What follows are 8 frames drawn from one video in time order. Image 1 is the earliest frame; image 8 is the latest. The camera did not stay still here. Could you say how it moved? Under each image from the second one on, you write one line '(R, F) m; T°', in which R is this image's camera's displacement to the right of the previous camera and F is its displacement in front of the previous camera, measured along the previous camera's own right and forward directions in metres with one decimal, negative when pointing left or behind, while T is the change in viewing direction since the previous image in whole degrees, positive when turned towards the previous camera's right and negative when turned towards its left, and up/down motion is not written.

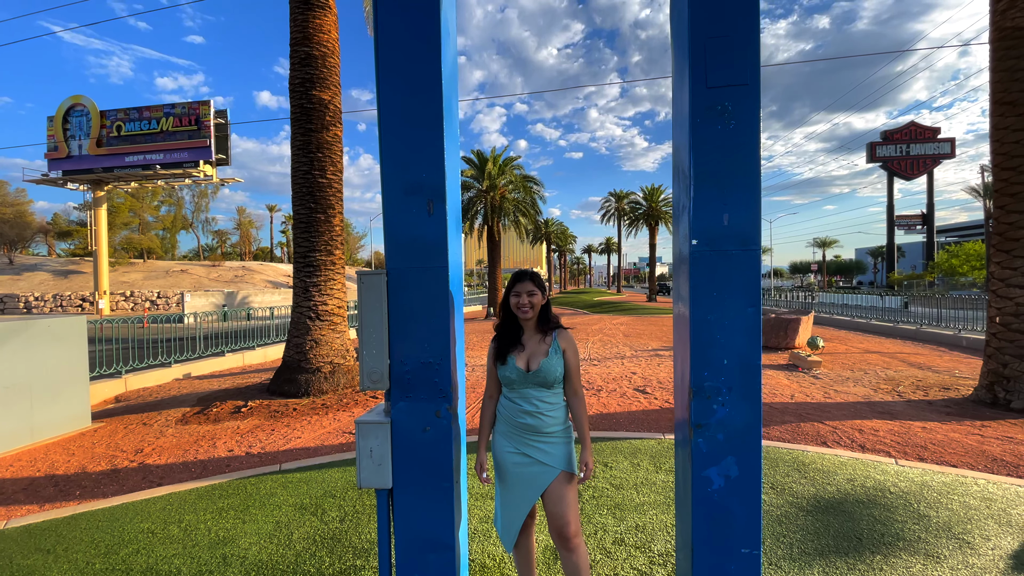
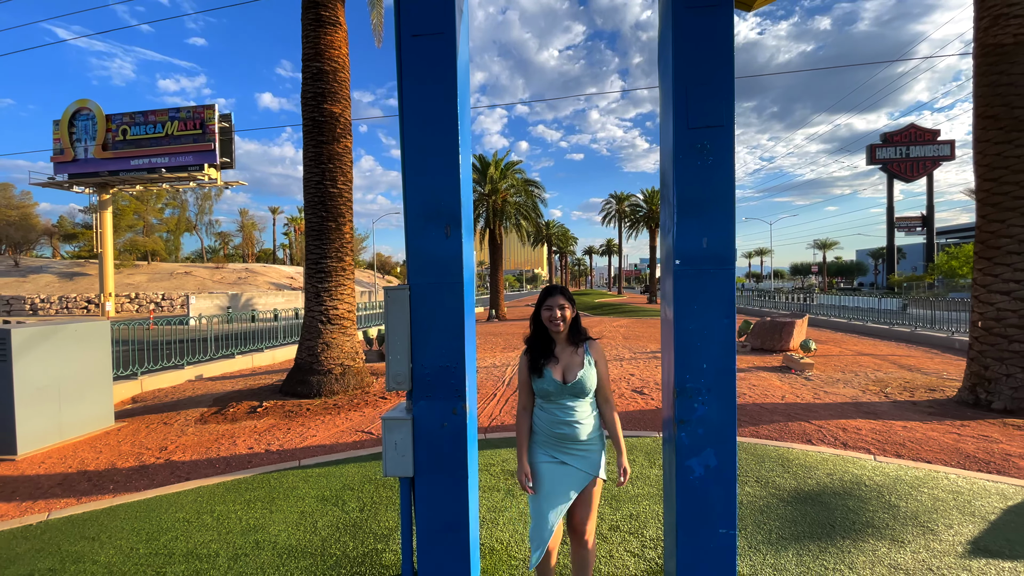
(0.0, -0.3) m; 0°
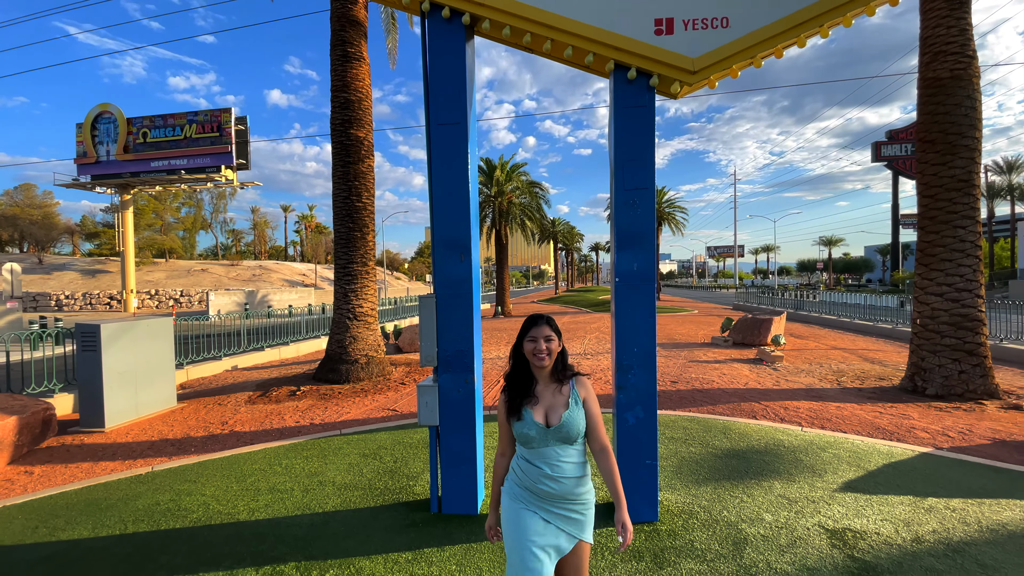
(+0.1, -1.1) m; -1°
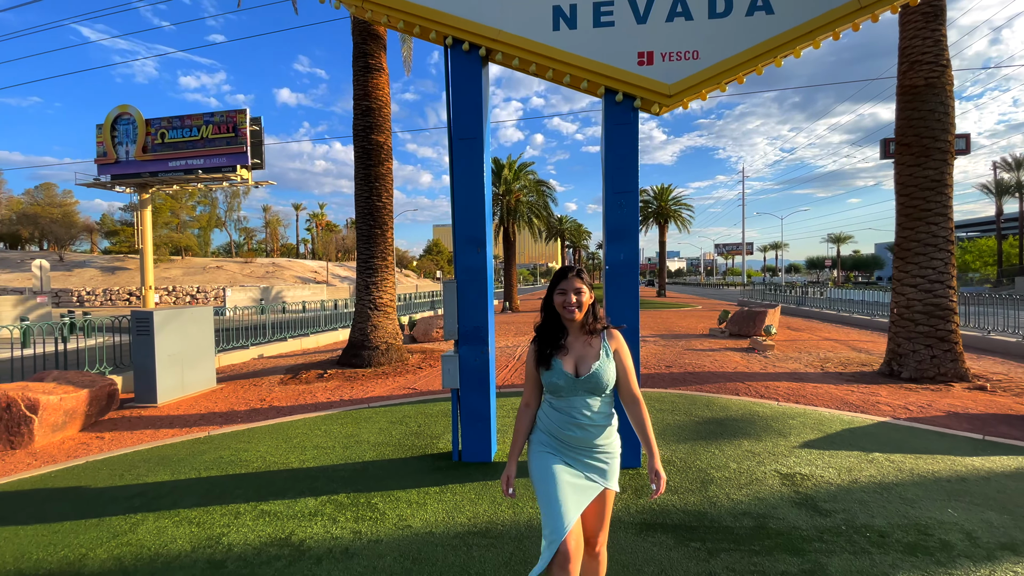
(0.0, -0.7) m; -1°
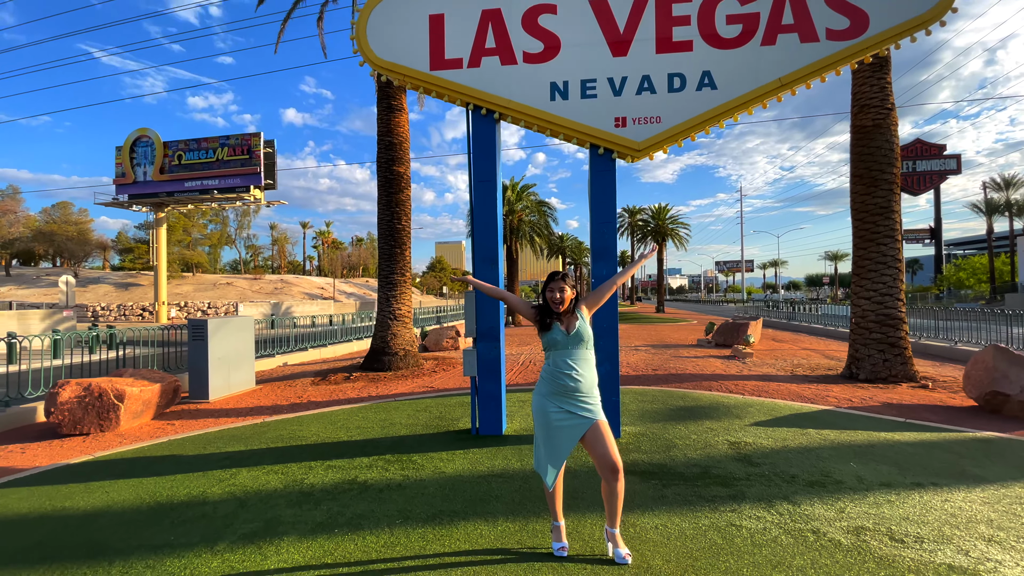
(-0.1, -1.2) m; 0°
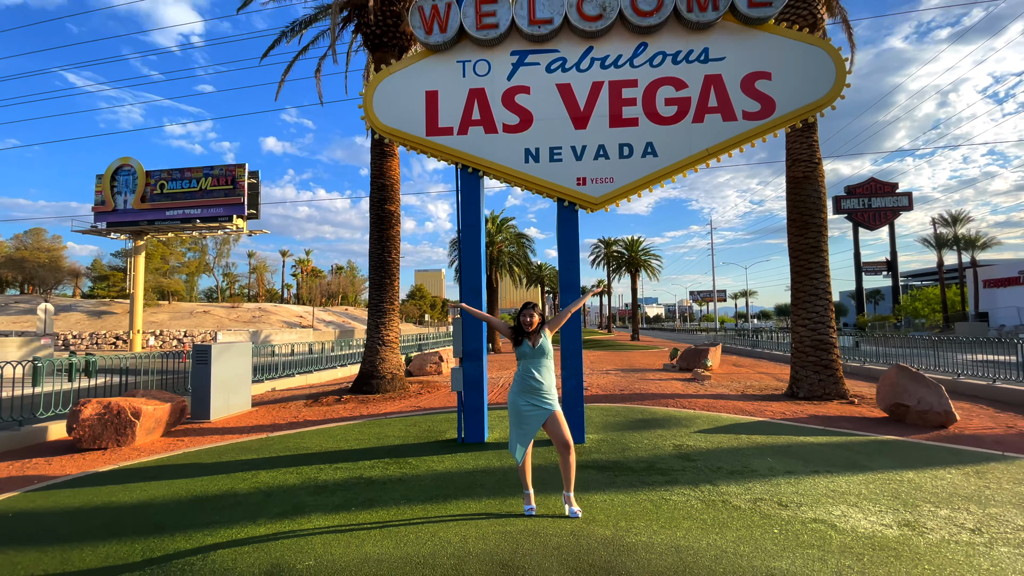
(0.0, -1.0) m; +2°
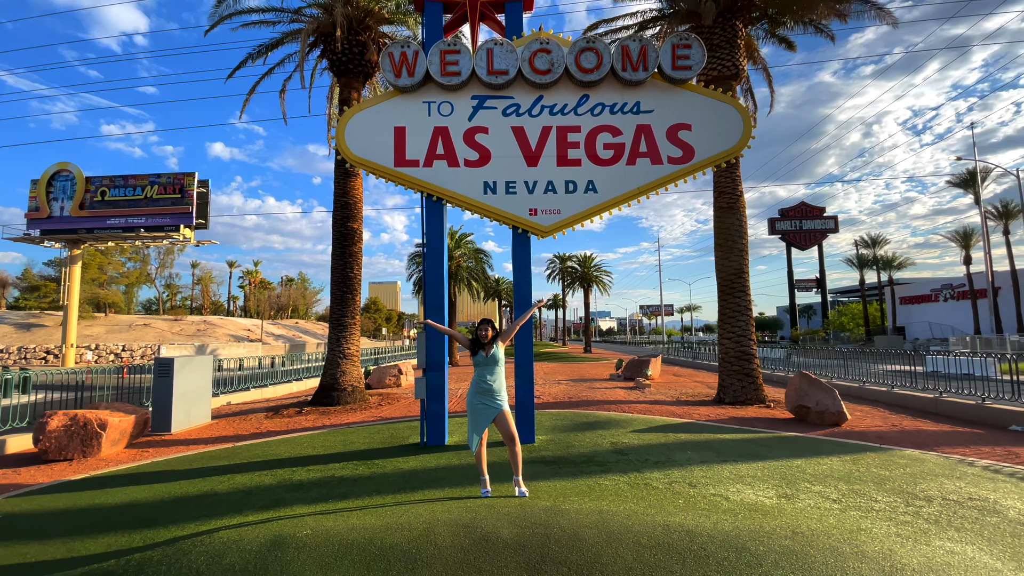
(0.0, -0.8) m; +5°
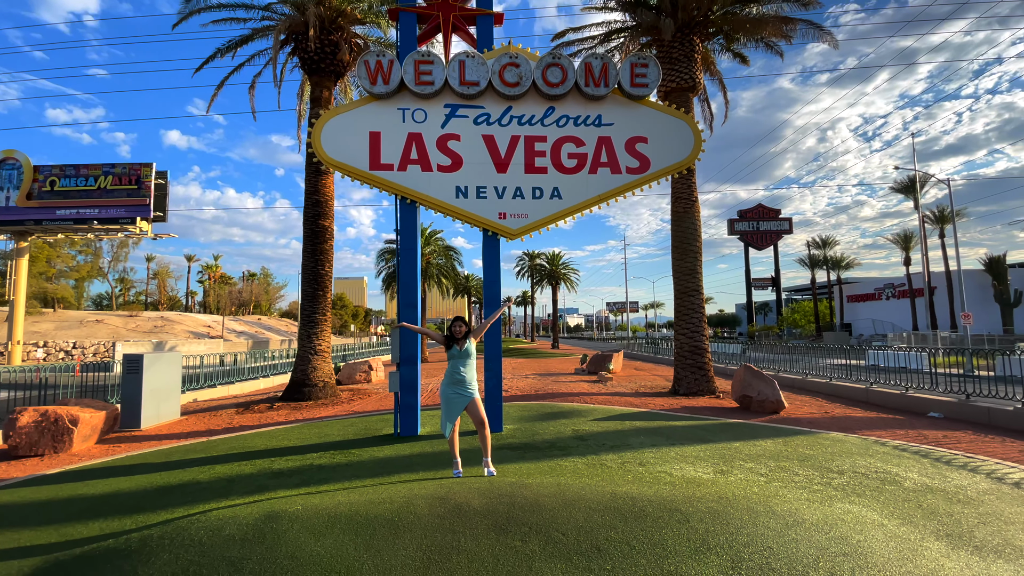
(0.0, -0.5) m; +4°
